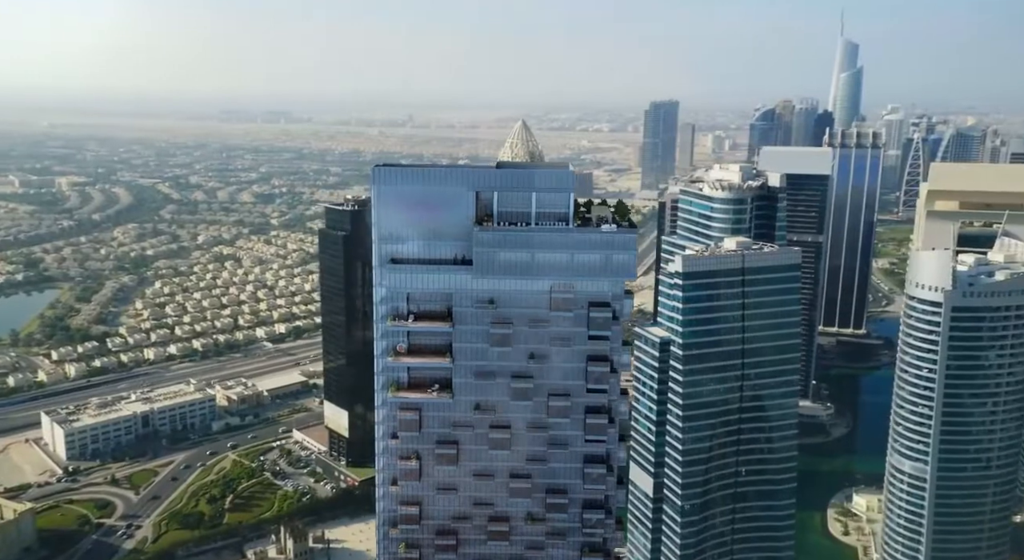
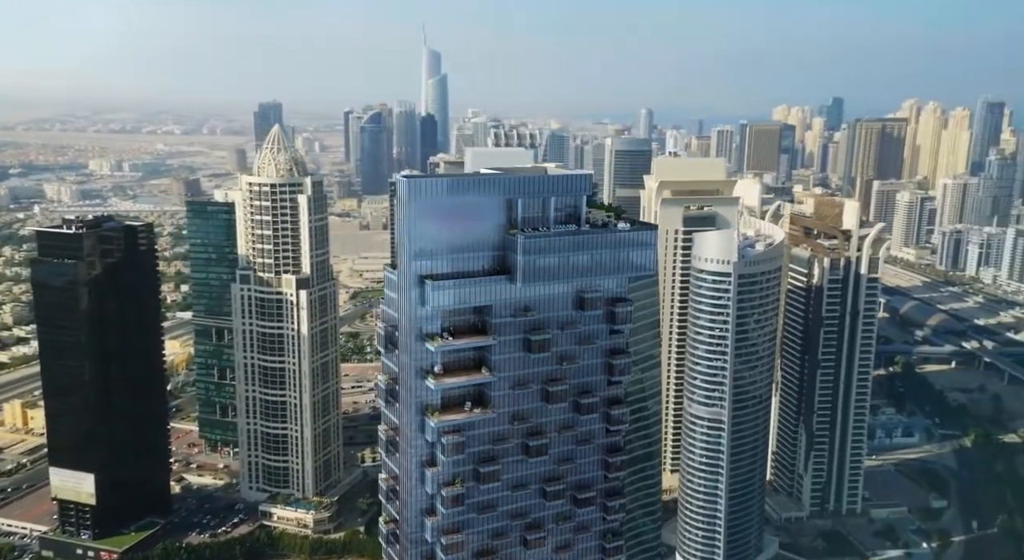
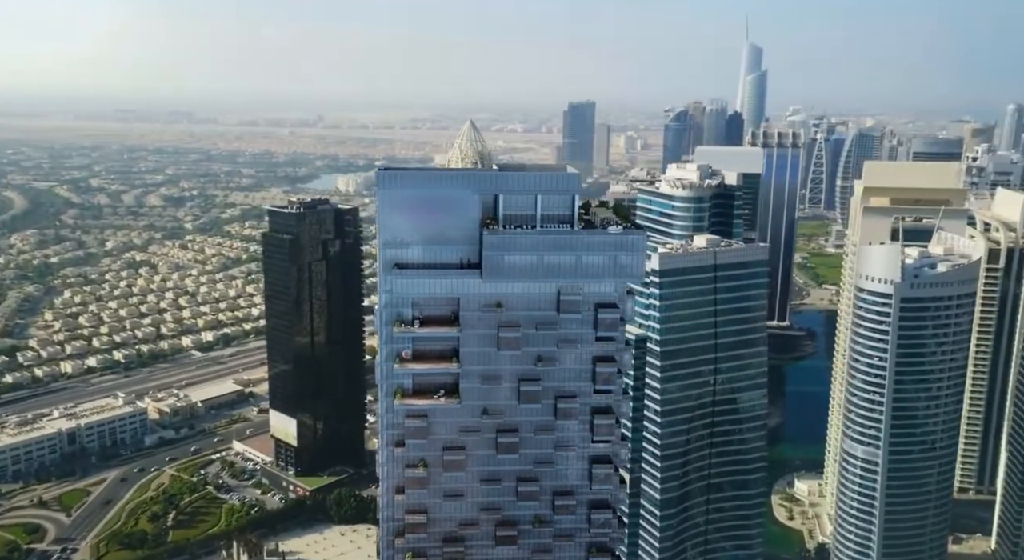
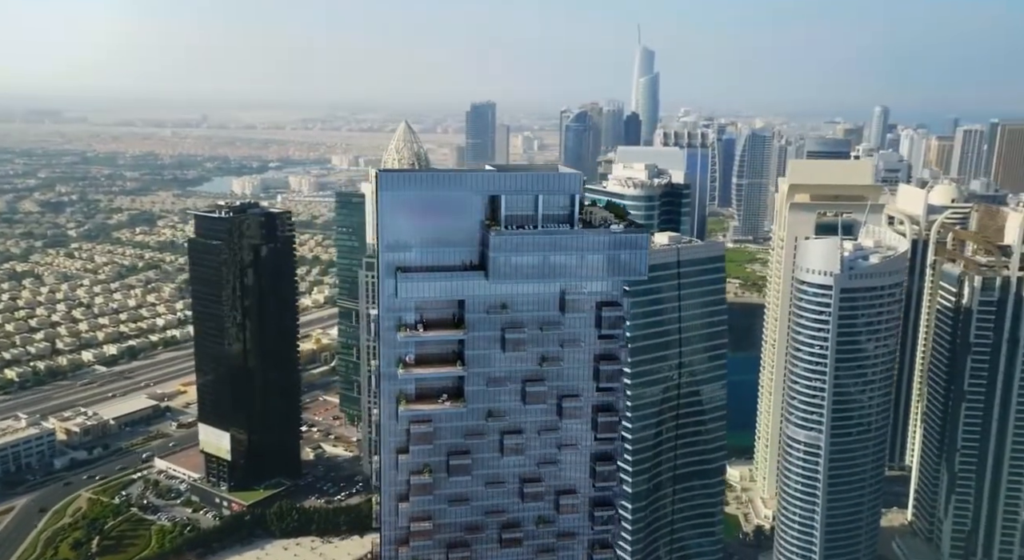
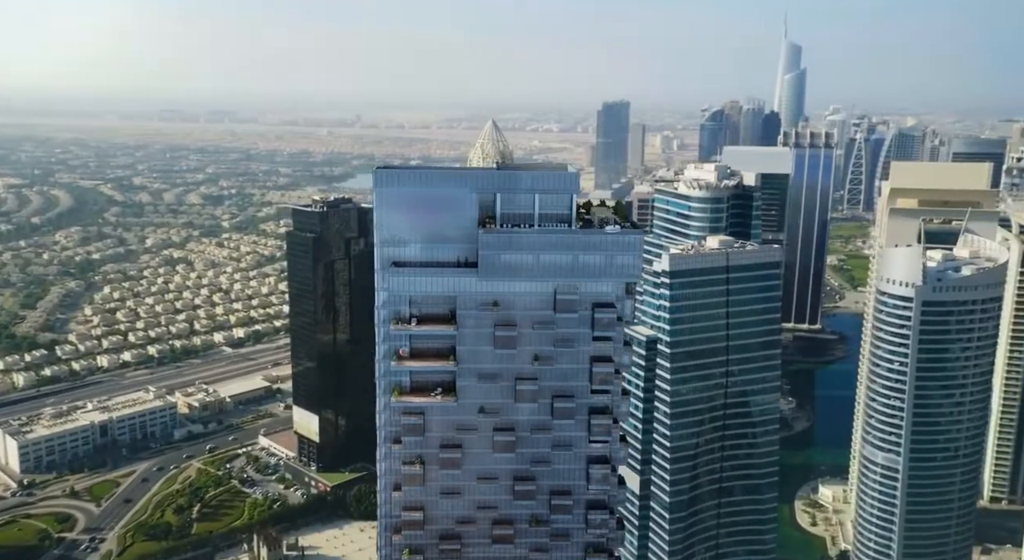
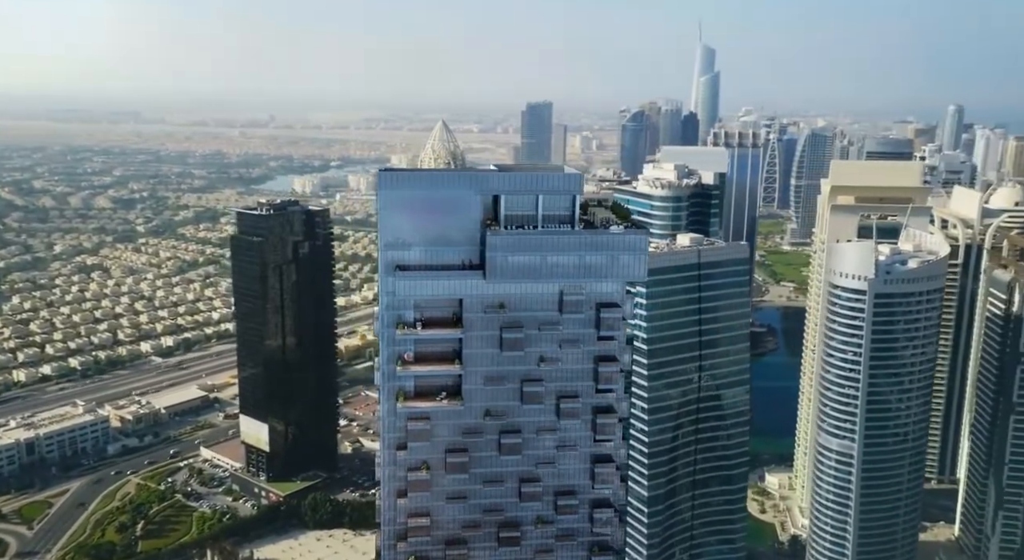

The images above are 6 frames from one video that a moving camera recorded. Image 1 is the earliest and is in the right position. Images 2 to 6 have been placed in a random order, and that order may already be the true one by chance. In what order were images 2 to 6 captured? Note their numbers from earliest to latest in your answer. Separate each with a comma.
5, 3, 6, 4, 2
